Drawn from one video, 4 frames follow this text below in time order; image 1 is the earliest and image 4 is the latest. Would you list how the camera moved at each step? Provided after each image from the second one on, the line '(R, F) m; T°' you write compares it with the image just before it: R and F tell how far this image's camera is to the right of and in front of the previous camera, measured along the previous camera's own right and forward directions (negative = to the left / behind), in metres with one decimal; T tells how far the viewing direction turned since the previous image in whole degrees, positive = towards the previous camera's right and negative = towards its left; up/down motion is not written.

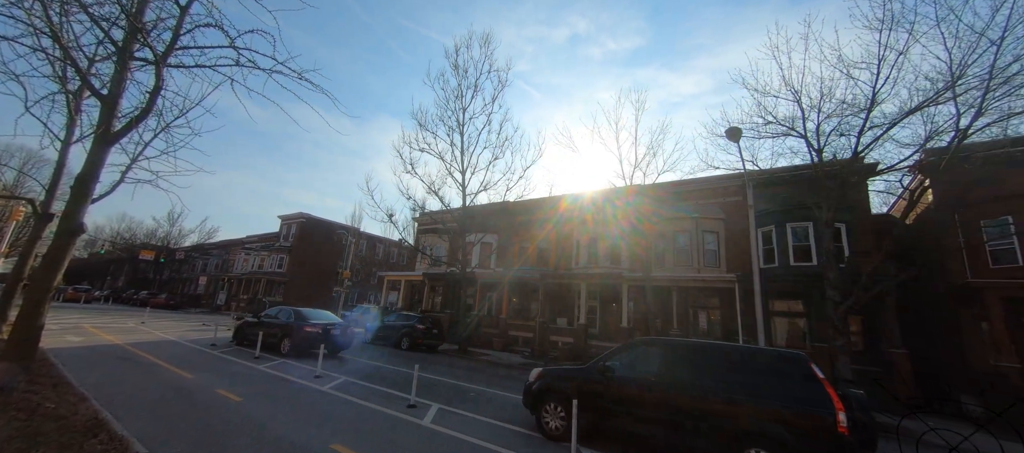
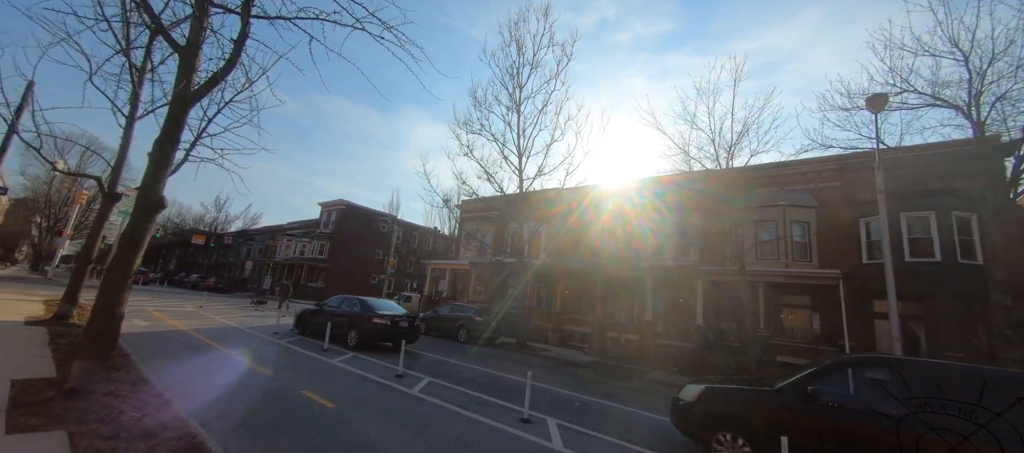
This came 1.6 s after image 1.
(-1.9, +1.3) m; -4°
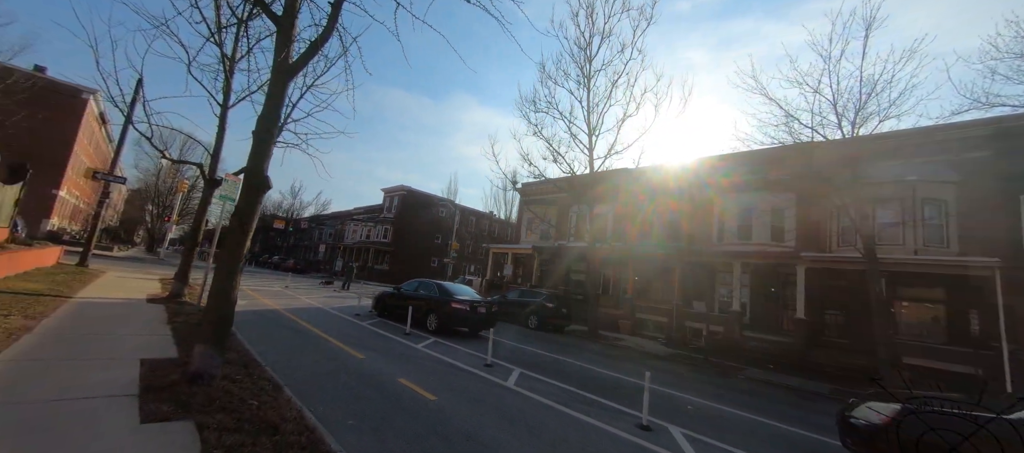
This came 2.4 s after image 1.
(-1.0, +0.7) m; -8°
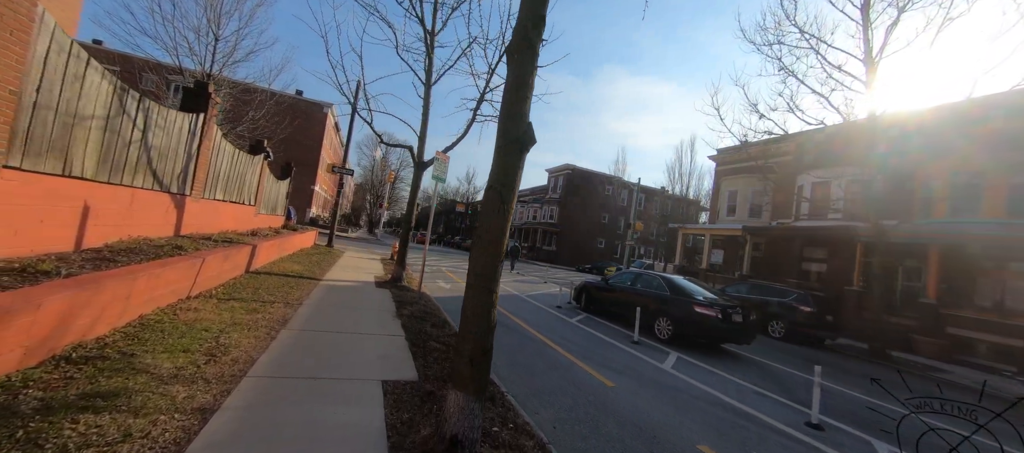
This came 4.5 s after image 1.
(-2.2, +2.1) m; -23°
